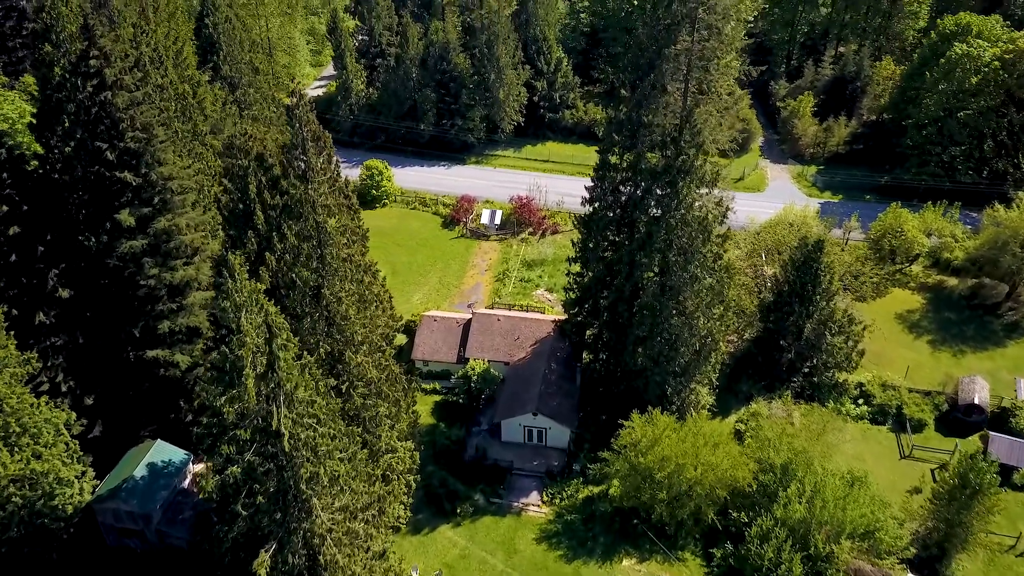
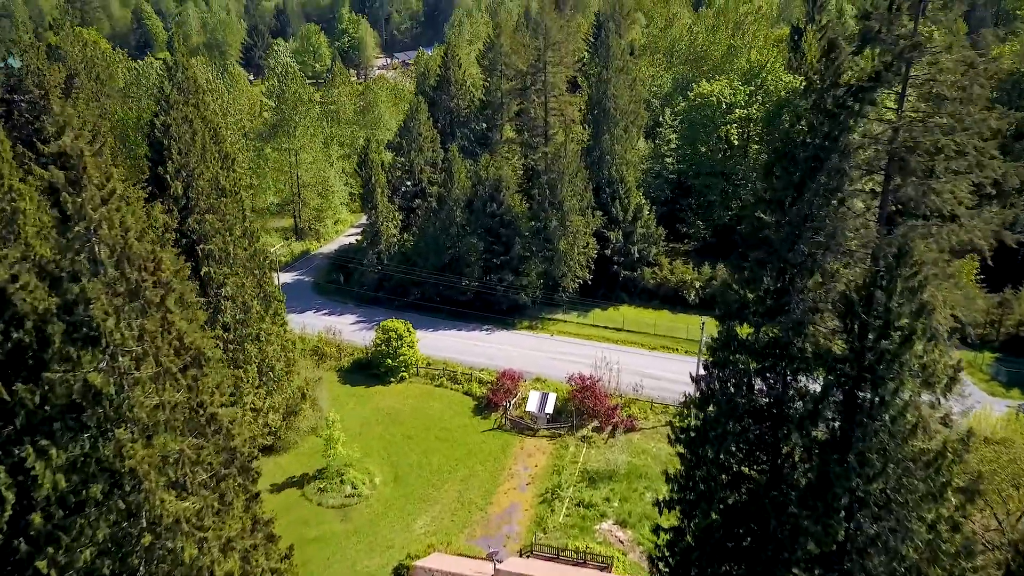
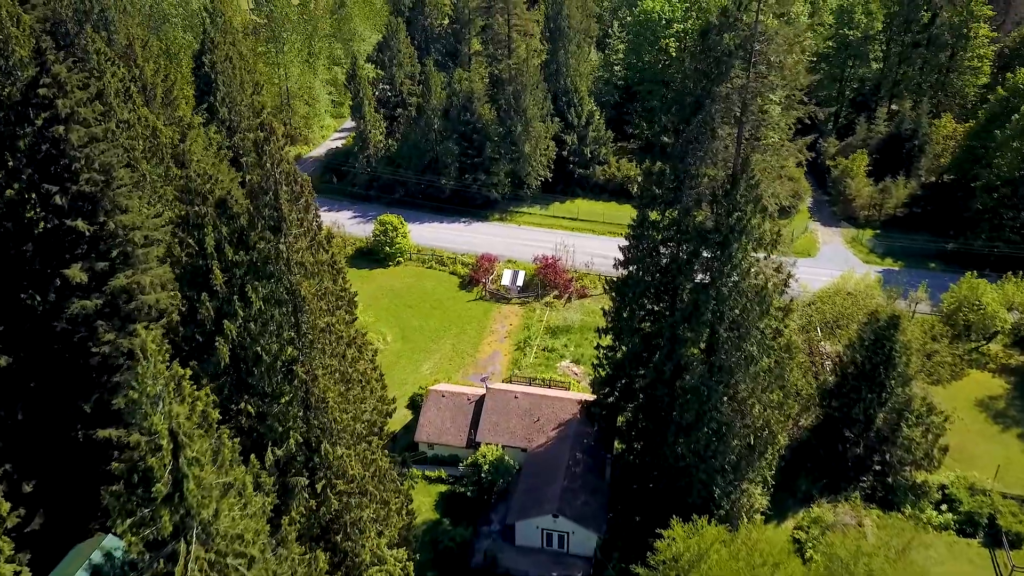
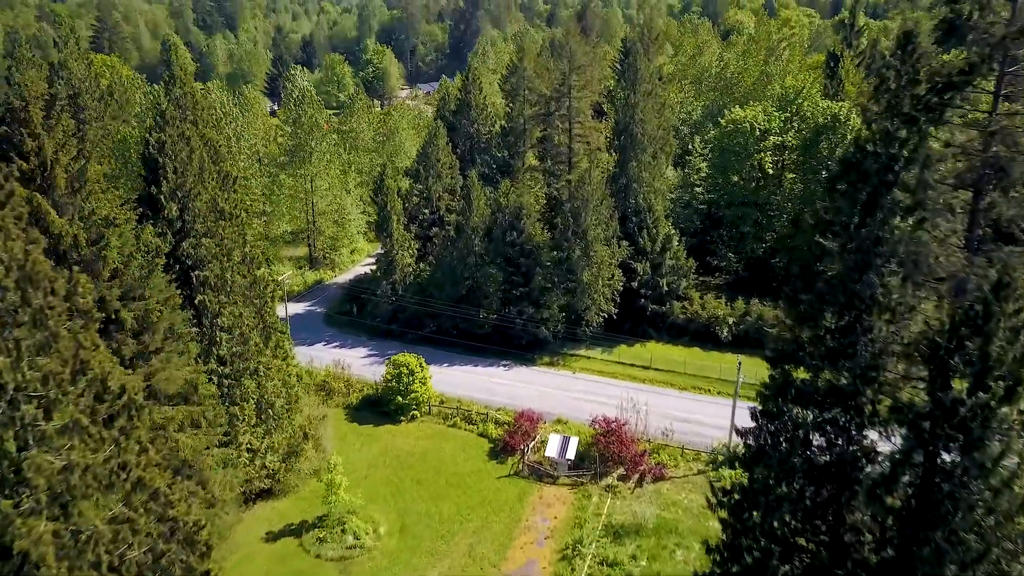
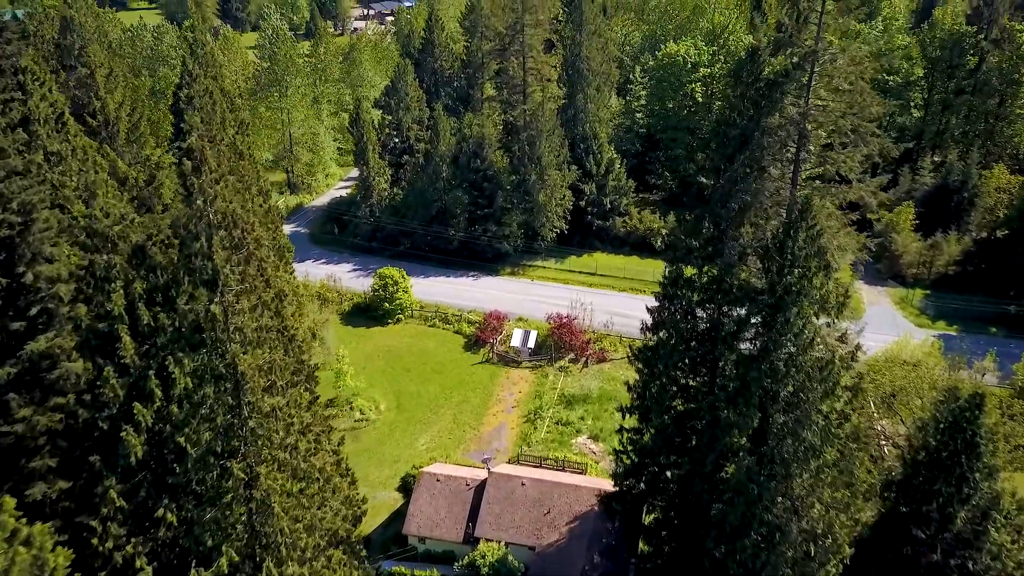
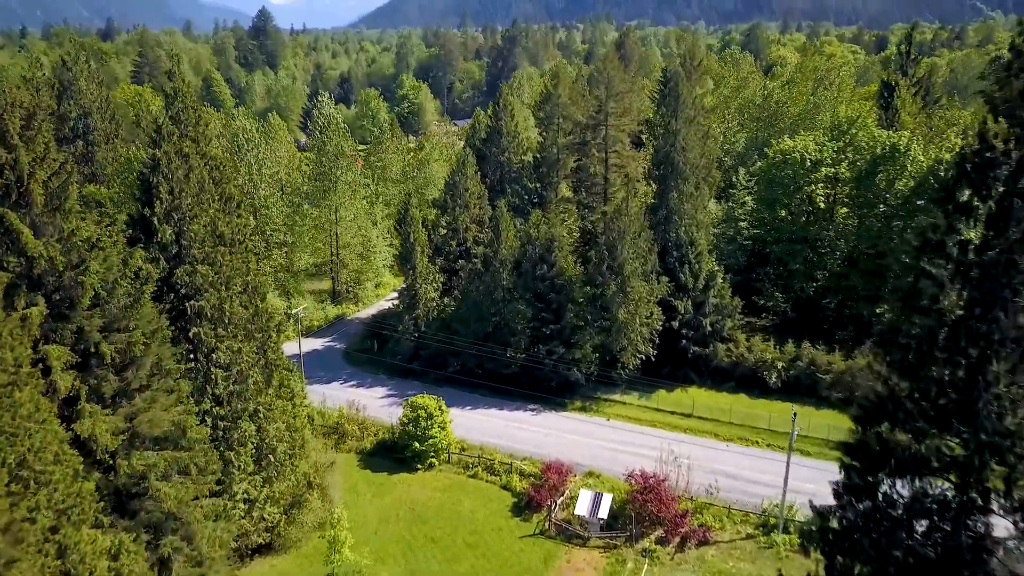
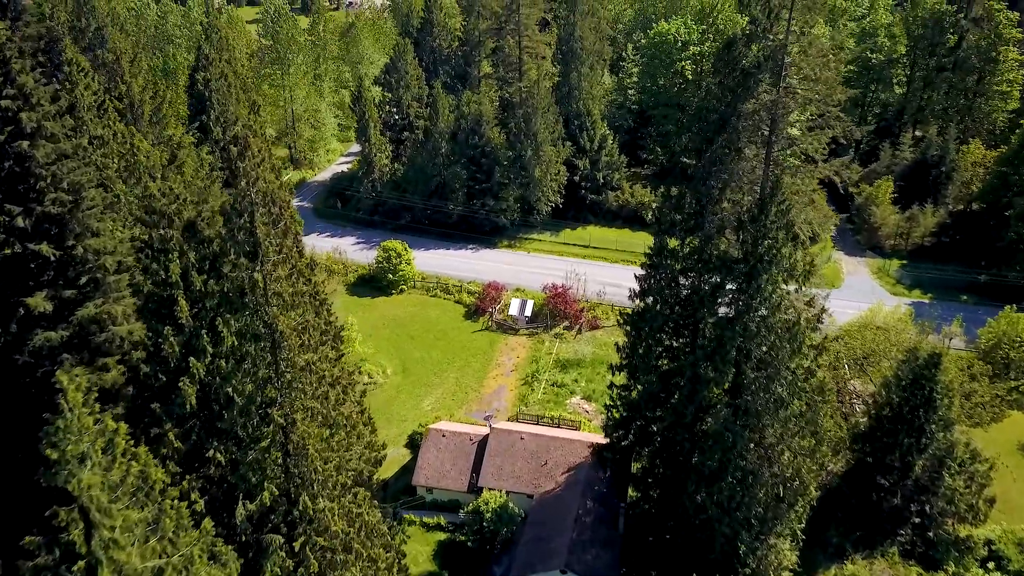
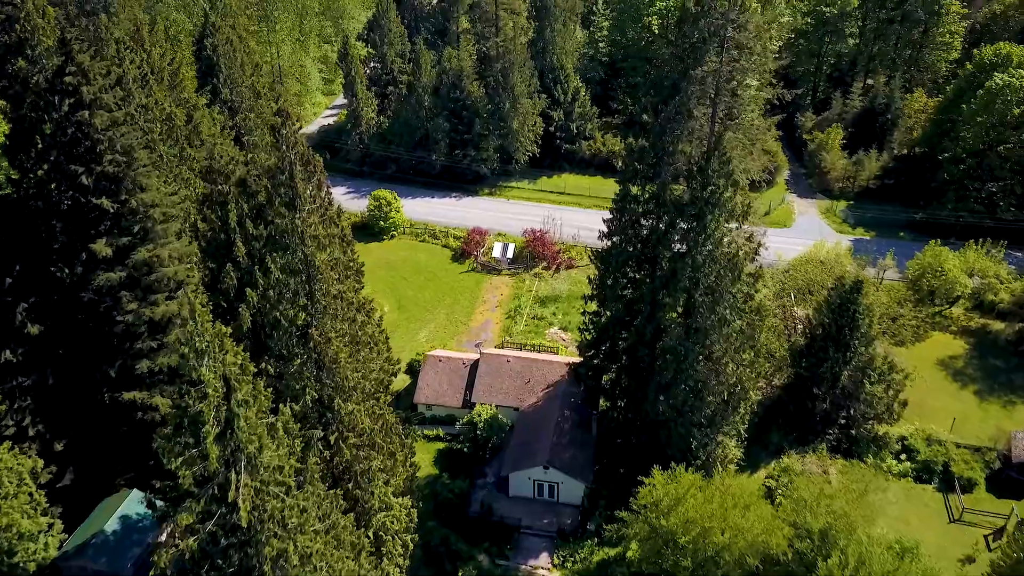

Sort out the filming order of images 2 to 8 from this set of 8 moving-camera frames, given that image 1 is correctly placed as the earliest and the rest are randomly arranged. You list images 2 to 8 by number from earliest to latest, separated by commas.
8, 3, 7, 5, 2, 4, 6
